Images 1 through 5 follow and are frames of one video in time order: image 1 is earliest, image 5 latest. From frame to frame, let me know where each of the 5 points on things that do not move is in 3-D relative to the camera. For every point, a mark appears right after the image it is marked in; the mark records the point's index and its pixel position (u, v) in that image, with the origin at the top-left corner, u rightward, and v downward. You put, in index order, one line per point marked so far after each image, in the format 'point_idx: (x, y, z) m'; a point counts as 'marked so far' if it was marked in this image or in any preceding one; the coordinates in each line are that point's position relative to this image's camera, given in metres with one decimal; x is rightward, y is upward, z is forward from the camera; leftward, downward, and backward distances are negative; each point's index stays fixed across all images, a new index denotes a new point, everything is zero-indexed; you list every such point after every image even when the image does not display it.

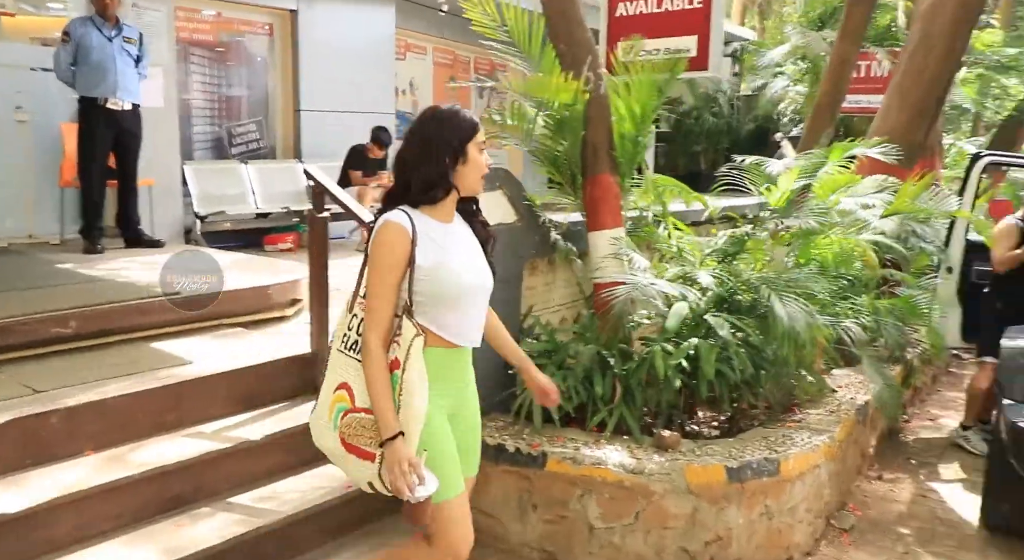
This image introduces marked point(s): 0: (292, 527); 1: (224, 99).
0: (-0.8, -0.9, +3.1) m
1: (-2.8, +1.7, +7.7) m
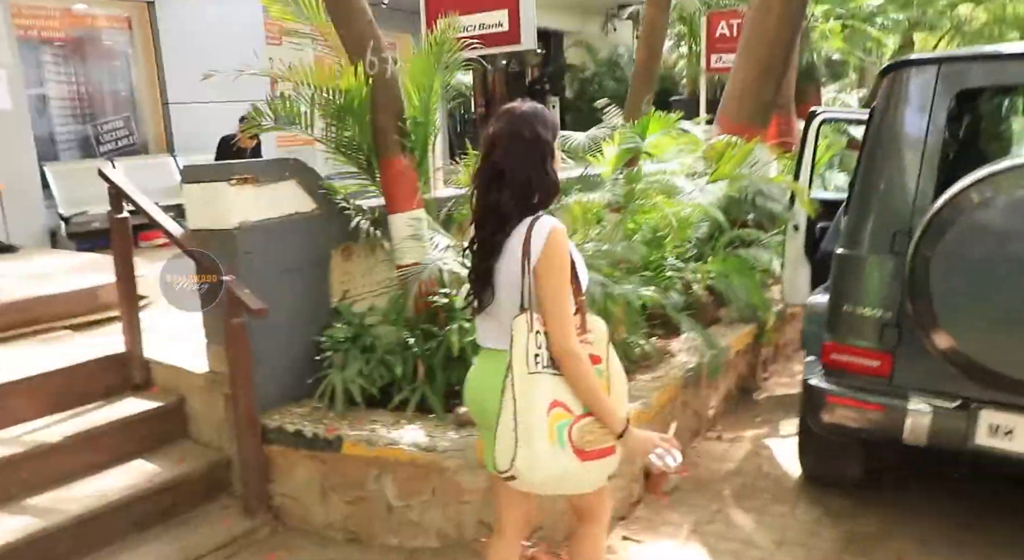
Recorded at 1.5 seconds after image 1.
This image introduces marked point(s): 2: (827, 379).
0: (-1.7, -1.0, +3.1) m
1: (-4.0, +1.8, +7.5) m
2: (+1.5, -0.5, +3.7) m
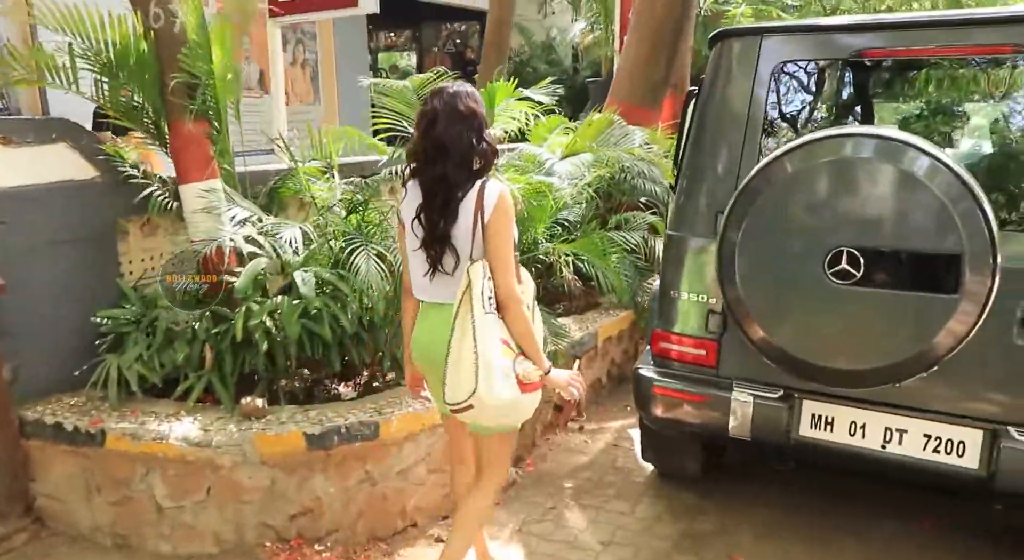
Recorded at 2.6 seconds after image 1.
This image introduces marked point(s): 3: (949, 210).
0: (-2.5, -0.9, +2.7) m
1: (-4.9, +1.9, +7.0) m
2: (+0.6, -0.4, +3.4) m
3: (+1.4, +0.2, +2.7) m
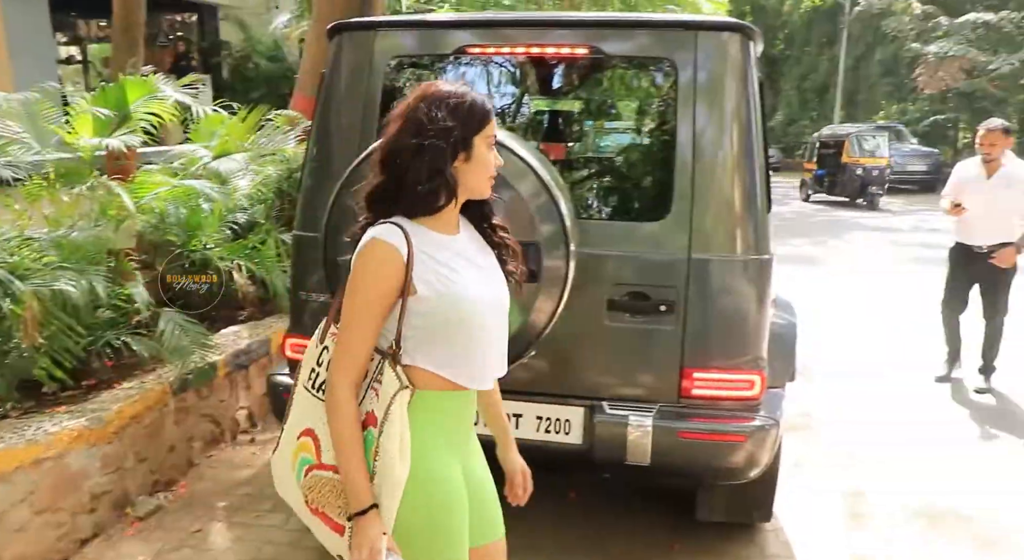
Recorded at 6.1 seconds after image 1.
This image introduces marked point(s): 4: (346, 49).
0: (-3.6, -1.0, +1.8) m
1: (-7.3, +1.6, +5.1) m
2: (-0.9, -0.4, +3.3) m
3: (+0.1, +0.2, +2.8) m
4: (-0.7, +1.0, +3.3) m
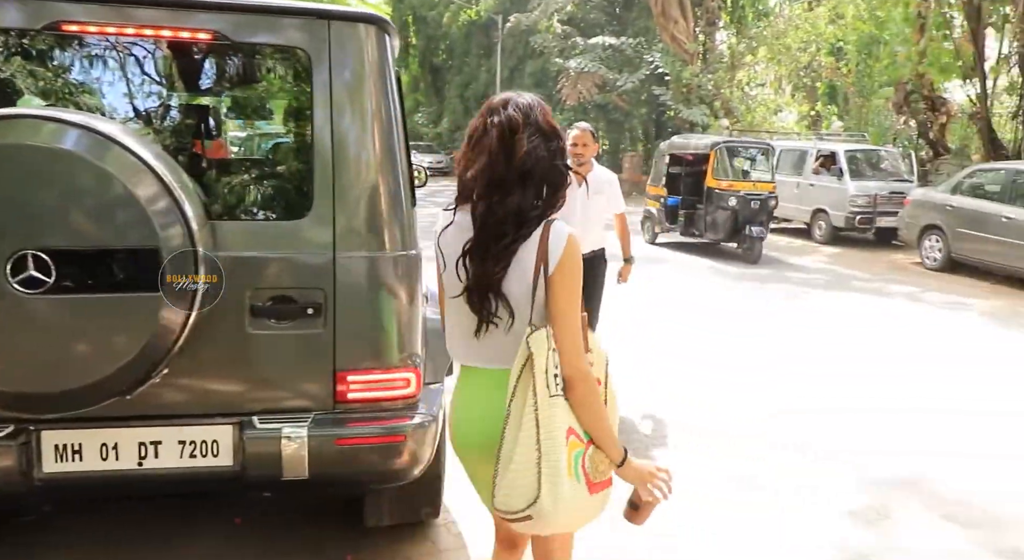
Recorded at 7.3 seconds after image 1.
0: (-4.1, -1.3, +0.1) m
1: (-8.9, +1.1, +1.8) m
2: (-2.1, -0.5, +2.5) m
3: (-1.1, +0.2, +2.5) m
4: (-2.0, +0.9, +2.6) m
